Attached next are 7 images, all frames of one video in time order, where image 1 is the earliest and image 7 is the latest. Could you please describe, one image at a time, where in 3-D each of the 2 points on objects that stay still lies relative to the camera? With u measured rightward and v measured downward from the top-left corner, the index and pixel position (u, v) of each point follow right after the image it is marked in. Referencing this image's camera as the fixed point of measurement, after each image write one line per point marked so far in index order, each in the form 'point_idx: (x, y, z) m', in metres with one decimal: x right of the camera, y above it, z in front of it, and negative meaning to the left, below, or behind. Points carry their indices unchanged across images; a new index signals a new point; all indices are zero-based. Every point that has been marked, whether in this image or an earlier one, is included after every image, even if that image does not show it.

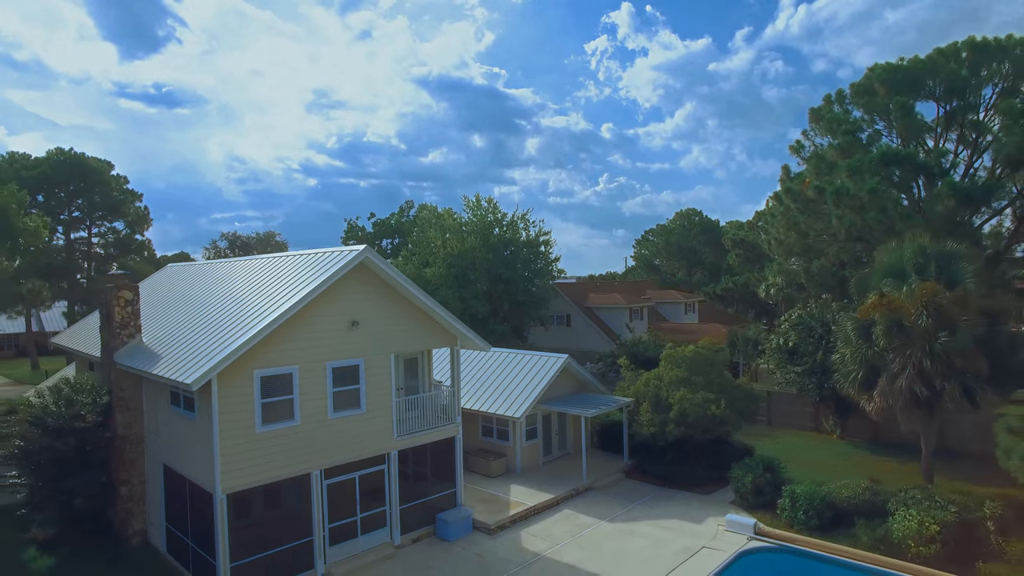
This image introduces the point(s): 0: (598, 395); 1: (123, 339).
0: (+2.6, -3.3, +18.6) m
1: (-8.5, -1.1, +13.2) m
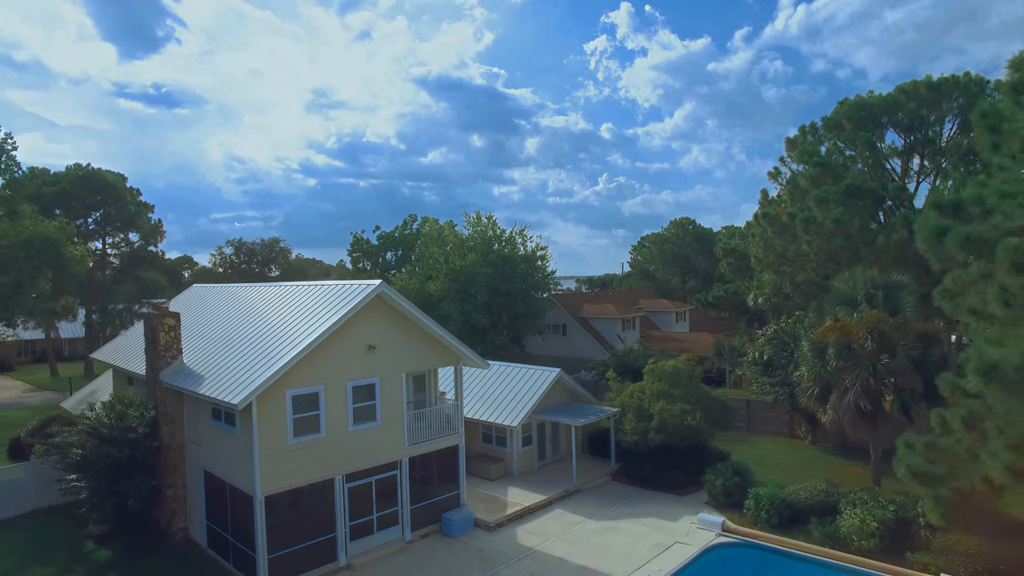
0: (+2.6, -3.9, +20.5) m
1: (-8.5, -1.8, +15.1) m
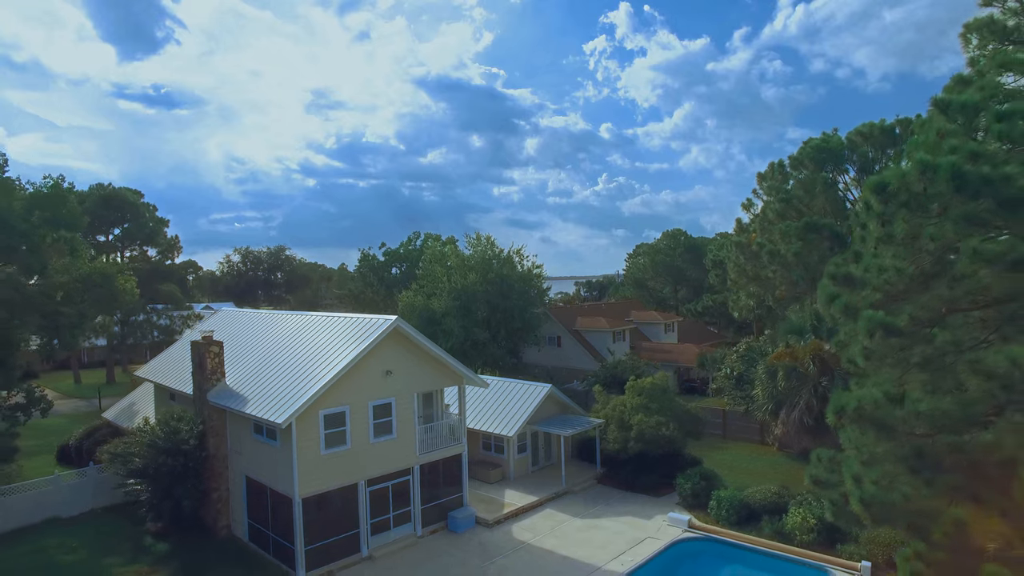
0: (+2.4, -4.8, +23.0) m
1: (-8.7, -2.7, +17.6) m
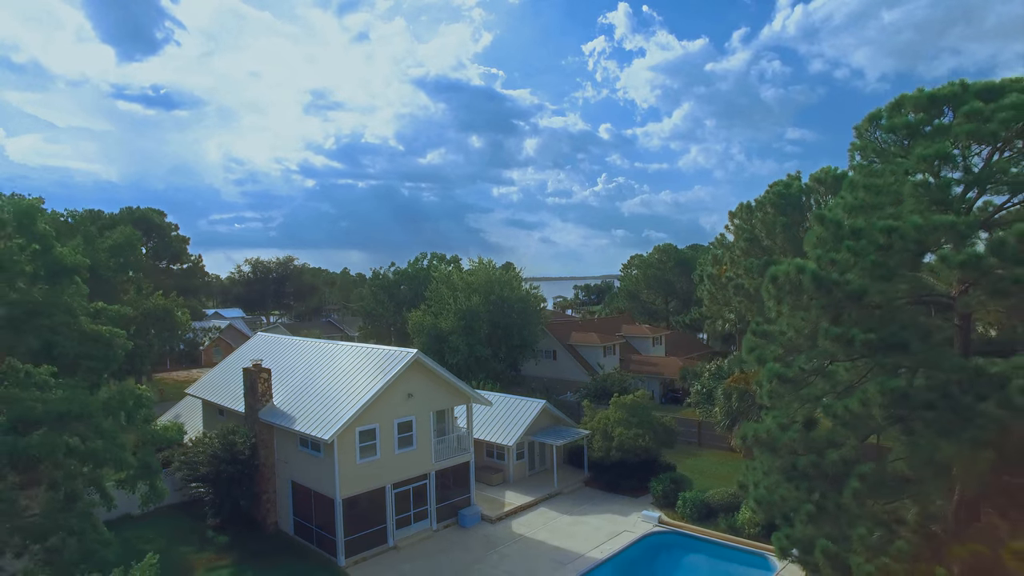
0: (+2.4, -6.1, +26.6) m
1: (-8.7, -4.0, +21.1) m
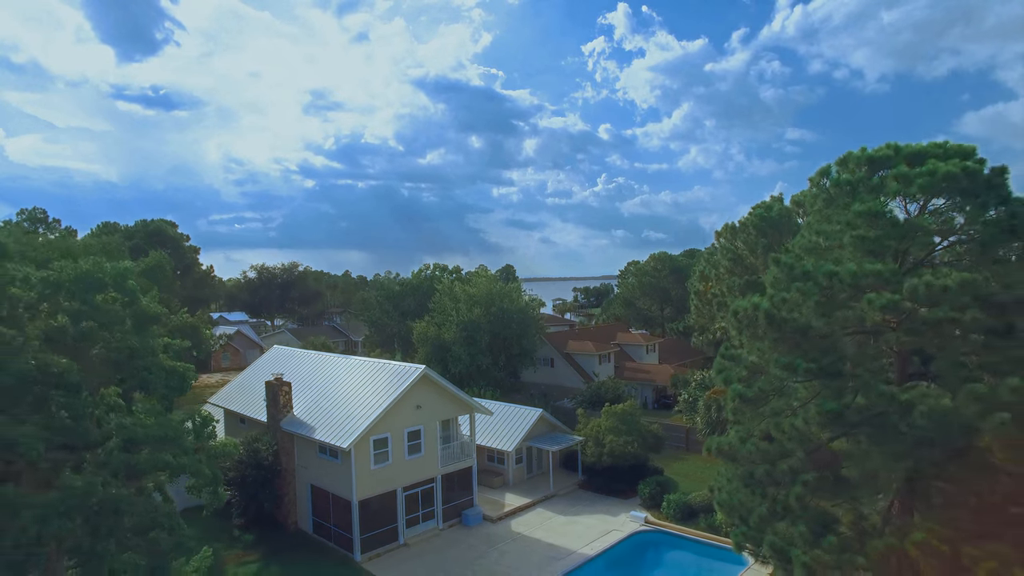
0: (+2.4, -6.9, +28.6) m
1: (-8.7, -4.8, +23.2) m
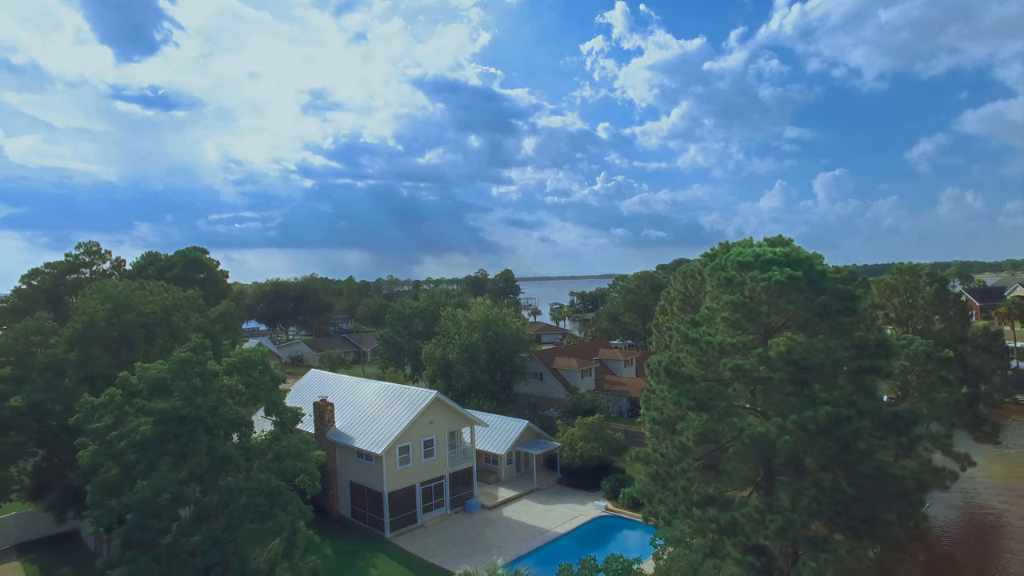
0: (+1.9, -9.0, +35.7) m
1: (-9.2, -6.9, +30.3) m
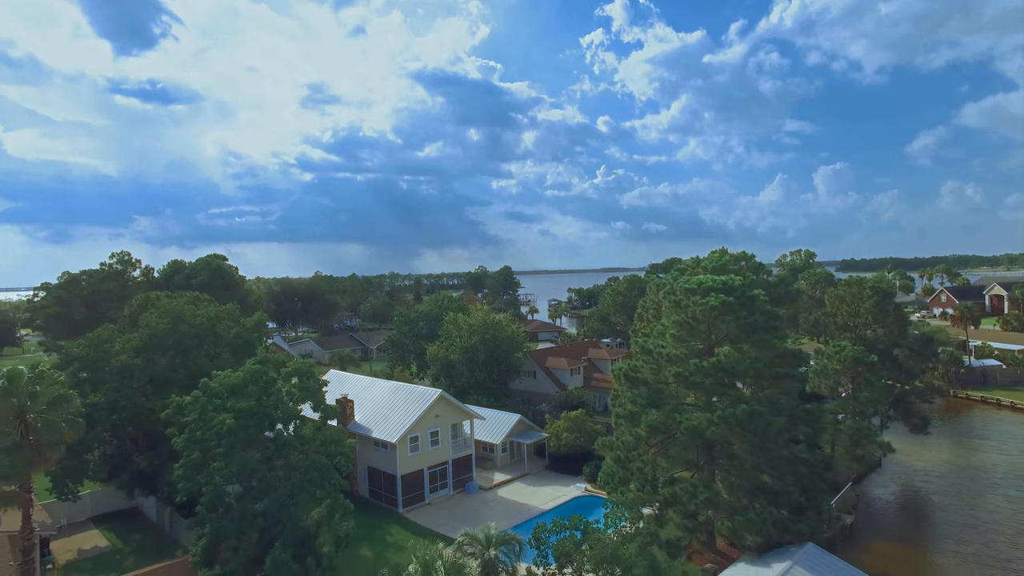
0: (+1.5, -9.7, +40.9) m
1: (-9.6, -7.7, +35.5) m
